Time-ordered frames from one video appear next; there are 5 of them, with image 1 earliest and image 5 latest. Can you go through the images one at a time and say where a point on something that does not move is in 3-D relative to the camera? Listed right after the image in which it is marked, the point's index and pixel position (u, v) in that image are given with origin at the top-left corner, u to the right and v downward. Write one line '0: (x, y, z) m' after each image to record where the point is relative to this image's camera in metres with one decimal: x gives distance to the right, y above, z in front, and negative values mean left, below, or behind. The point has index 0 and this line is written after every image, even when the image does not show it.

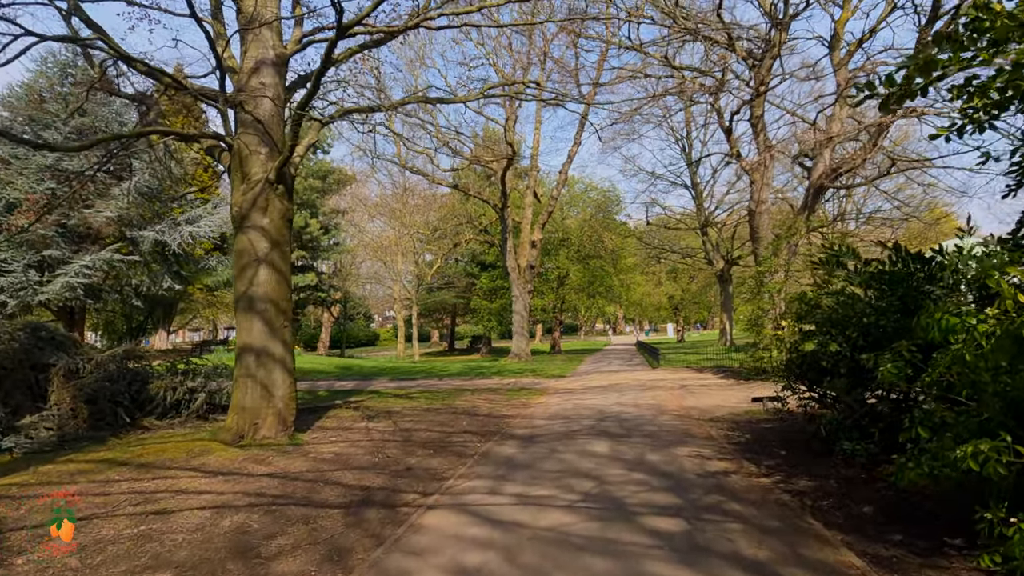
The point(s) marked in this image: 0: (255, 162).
0: (-4.0, +2.0, +8.2) m
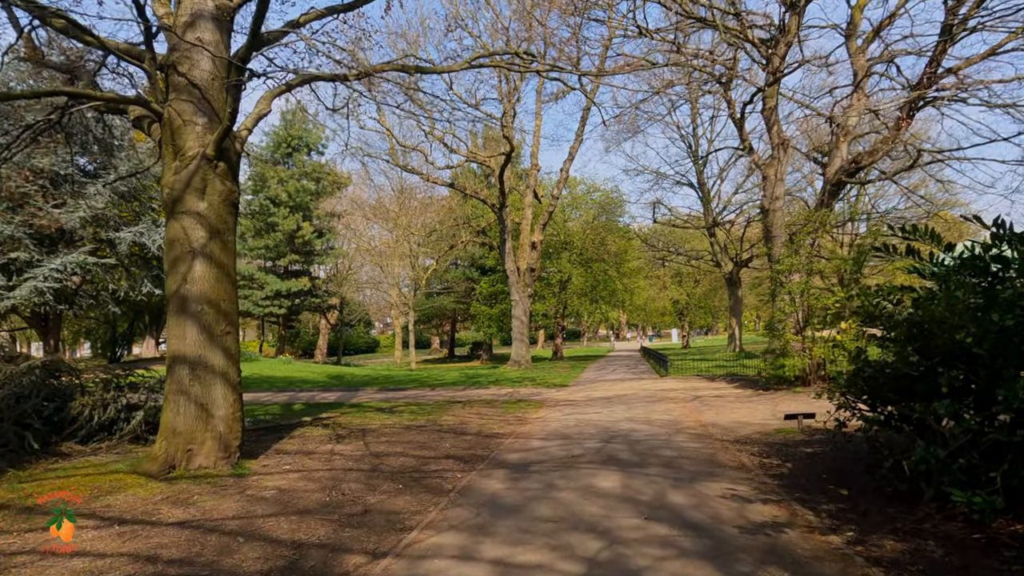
0: (-4.2, +2.0, +6.9) m
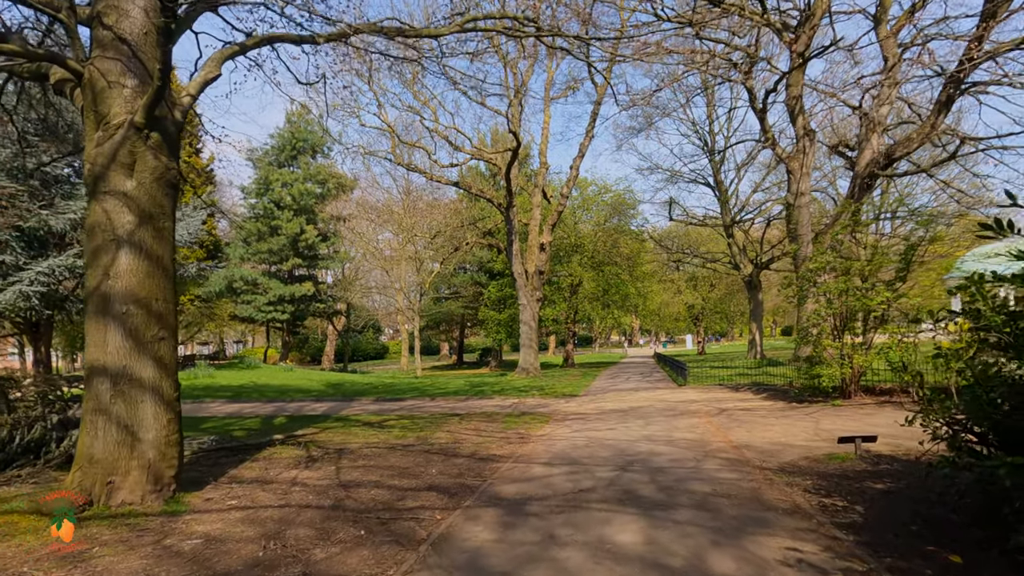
0: (-4.3, +2.0, +5.7) m
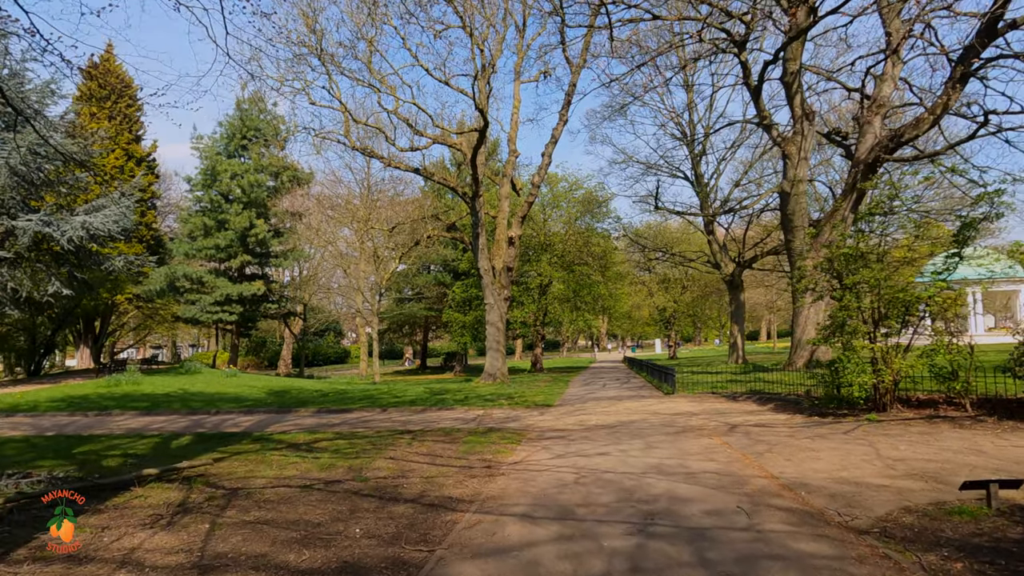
0: (-4.5, +2.4, +3.2) m
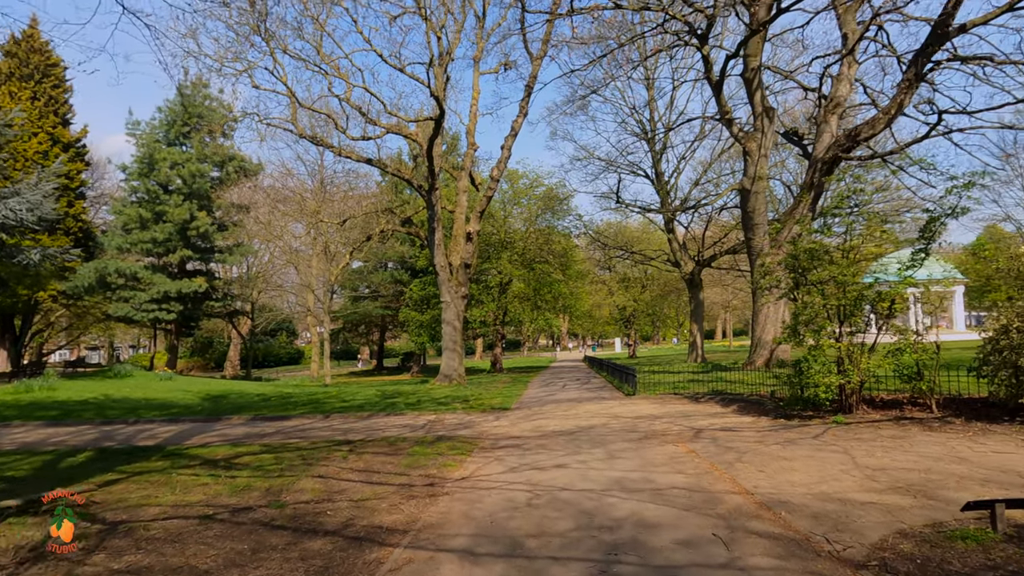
0: (-4.8, +2.5, +2.0) m
